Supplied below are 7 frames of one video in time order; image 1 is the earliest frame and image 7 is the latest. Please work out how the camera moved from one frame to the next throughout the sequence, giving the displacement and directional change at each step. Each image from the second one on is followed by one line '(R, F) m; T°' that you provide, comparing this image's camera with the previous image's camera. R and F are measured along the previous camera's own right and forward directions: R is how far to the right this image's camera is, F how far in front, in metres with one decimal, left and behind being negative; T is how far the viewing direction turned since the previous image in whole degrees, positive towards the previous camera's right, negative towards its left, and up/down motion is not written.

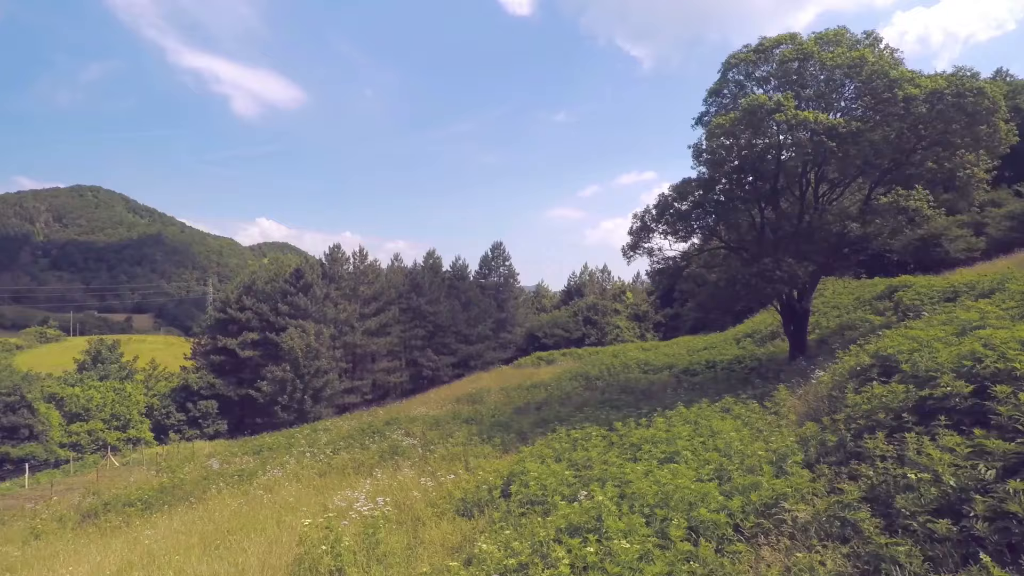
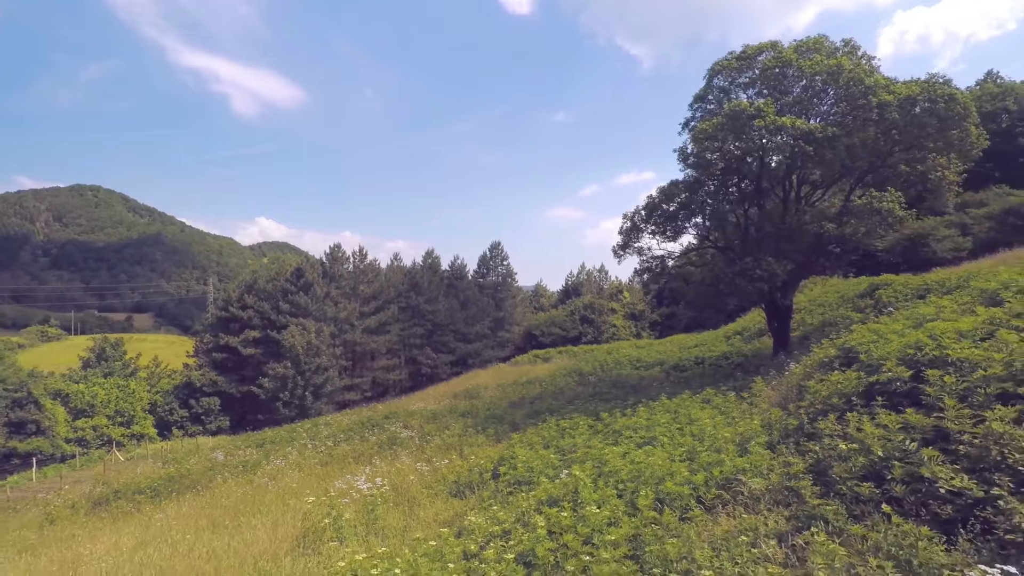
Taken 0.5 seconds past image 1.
(+0.2, -0.6) m; 0°
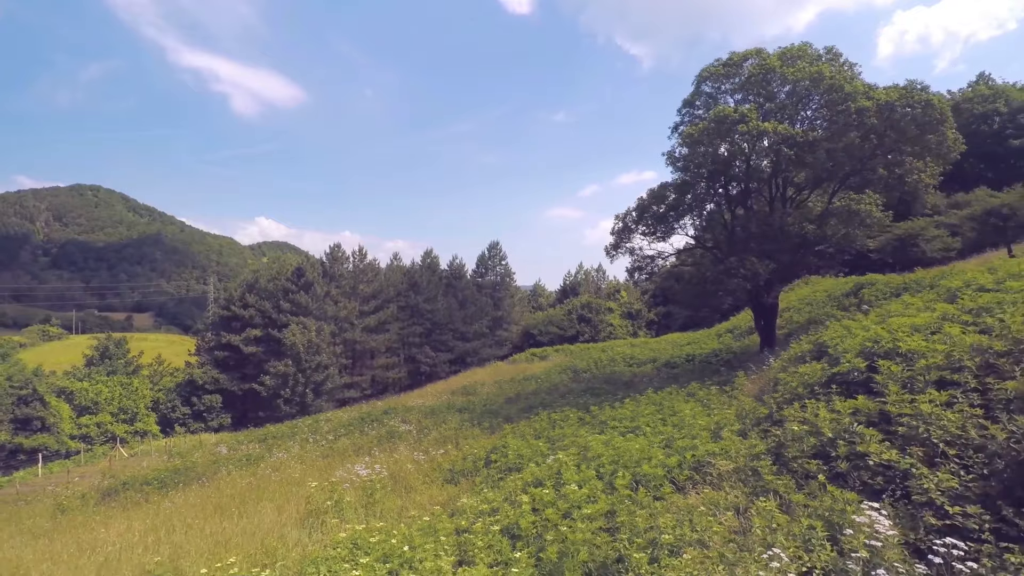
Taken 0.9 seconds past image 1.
(+0.2, -0.5) m; 0°
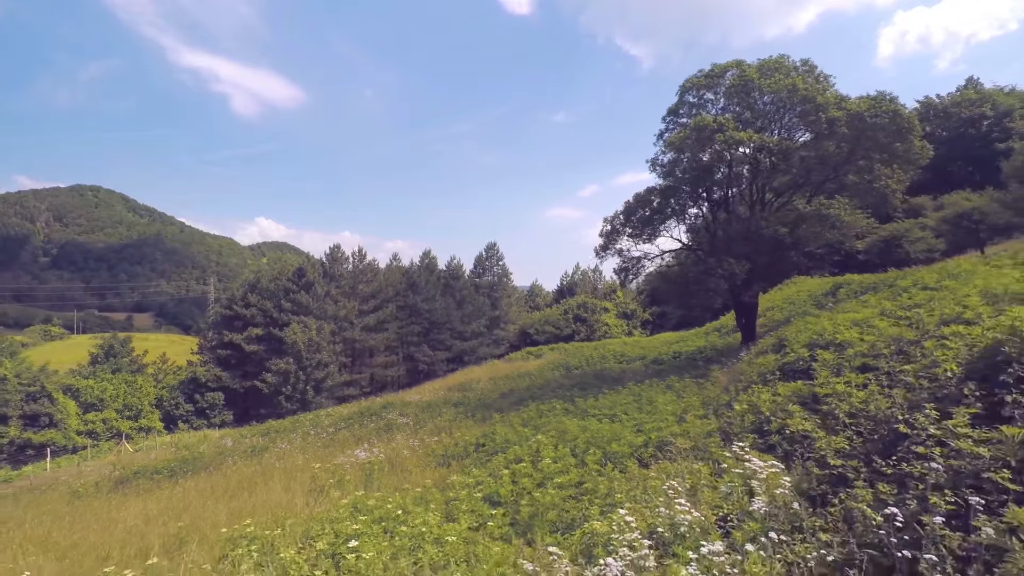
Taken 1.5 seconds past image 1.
(+0.2, -0.8) m; 0°
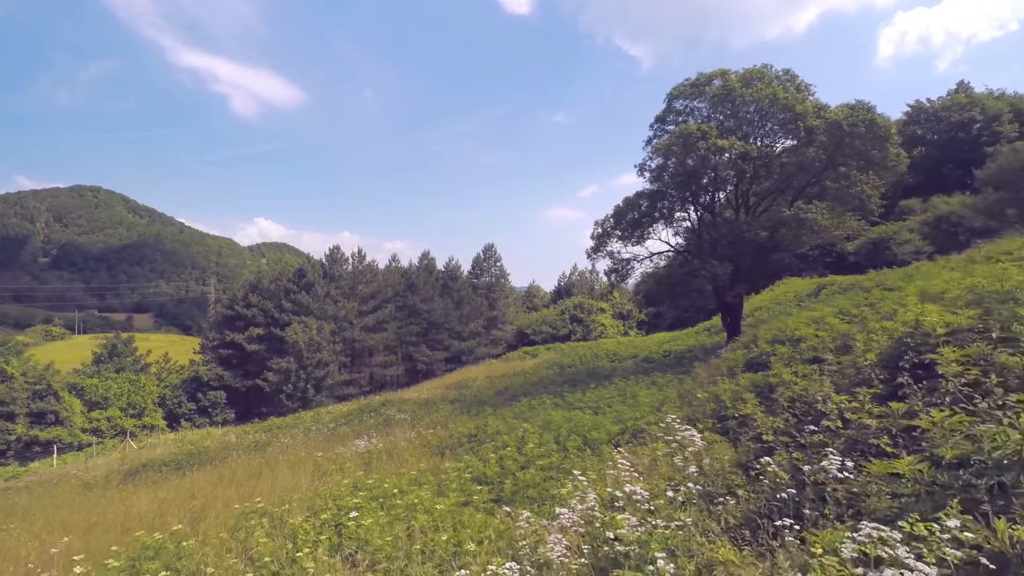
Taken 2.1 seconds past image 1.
(+0.2, -0.7) m; 0°
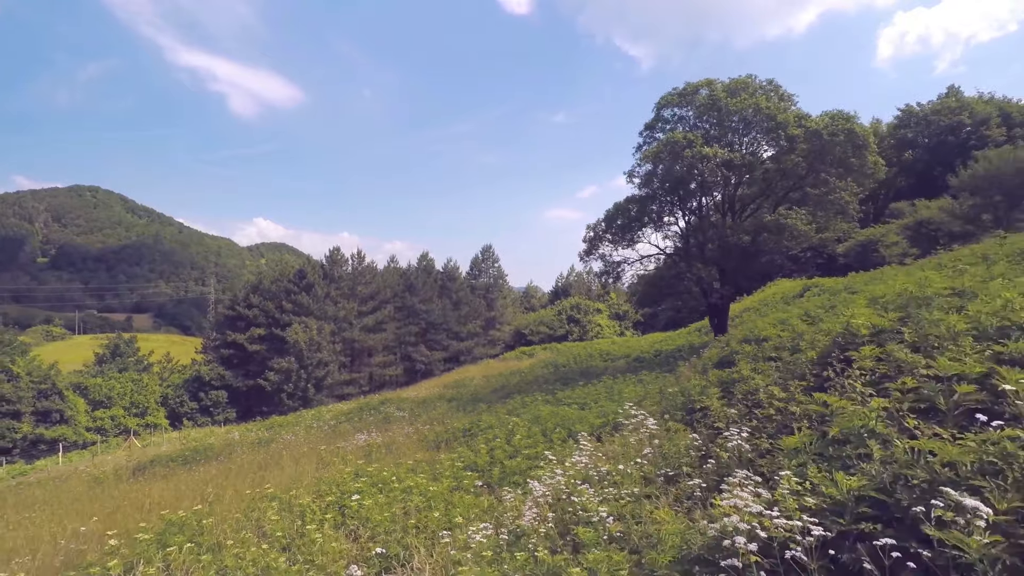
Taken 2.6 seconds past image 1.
(+0.2, -0.6) m; 0°
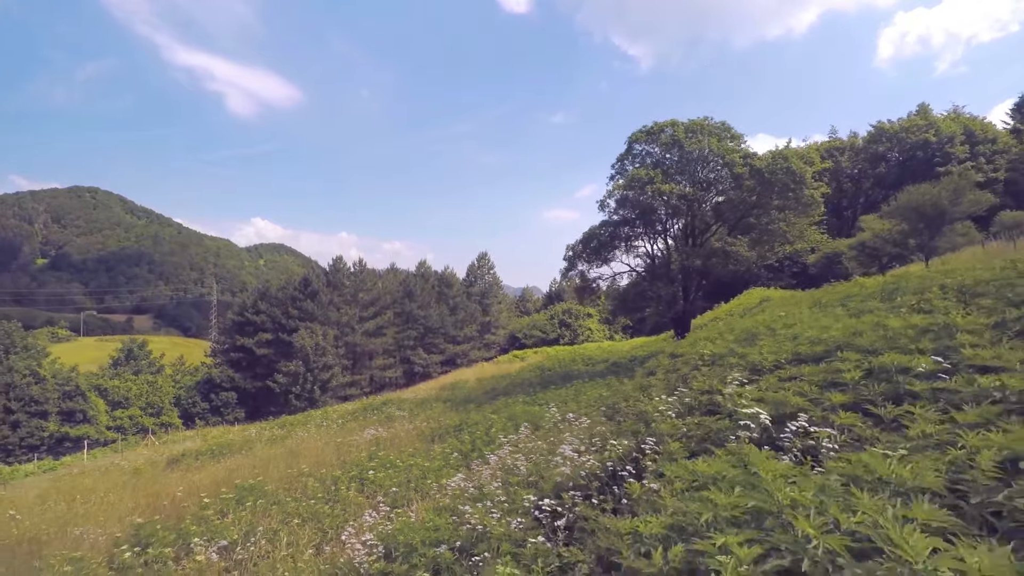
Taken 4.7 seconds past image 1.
(+0.5, -2.4) m; 0°
